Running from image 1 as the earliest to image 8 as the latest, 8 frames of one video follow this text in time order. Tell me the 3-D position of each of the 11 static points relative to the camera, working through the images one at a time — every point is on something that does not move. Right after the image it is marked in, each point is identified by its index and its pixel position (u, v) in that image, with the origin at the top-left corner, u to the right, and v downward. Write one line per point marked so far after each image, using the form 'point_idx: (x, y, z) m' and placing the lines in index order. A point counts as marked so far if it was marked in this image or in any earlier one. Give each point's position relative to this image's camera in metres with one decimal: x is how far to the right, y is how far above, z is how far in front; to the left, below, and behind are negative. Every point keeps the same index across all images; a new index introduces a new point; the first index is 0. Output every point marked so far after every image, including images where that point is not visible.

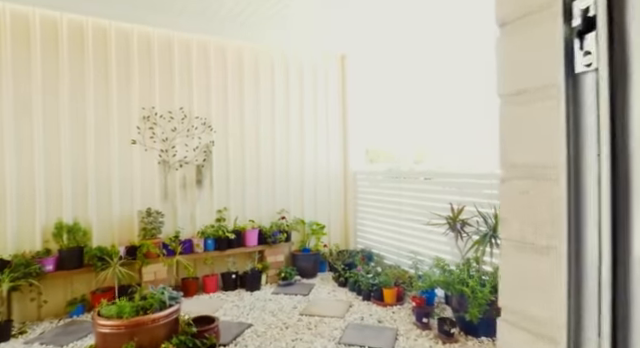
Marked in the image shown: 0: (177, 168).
0: (-1.5, +0.1, +4.1) m
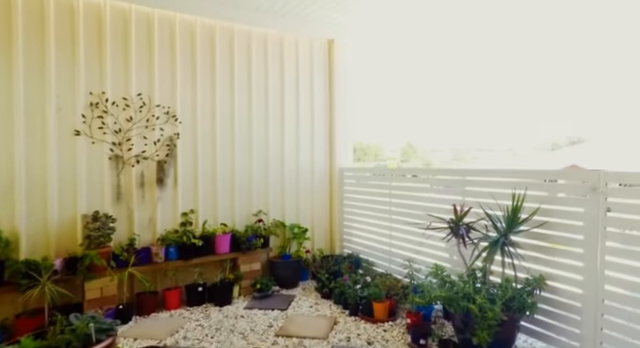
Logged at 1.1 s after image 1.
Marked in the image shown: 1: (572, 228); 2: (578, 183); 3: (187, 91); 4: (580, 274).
0: (-1.7, +0.1, +3.6) m
1: (+1.7, -0.4, +2.7) m
2: (+1.7, -0.1, +2.6) m
3: (-1.3, +0.8, +3.8) m
4: (+1.8, -0.7, +2.7) m
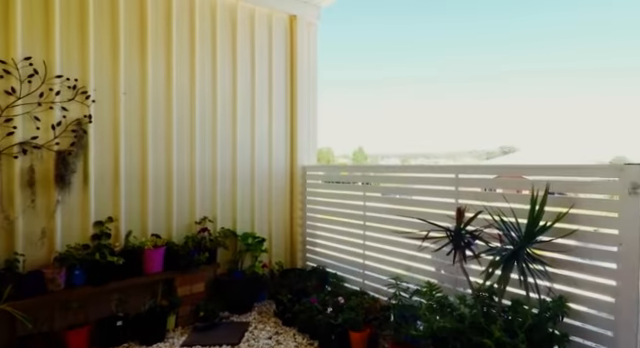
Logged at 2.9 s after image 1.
0: (-2.0, +0.1, +2.6) m
1: (+1.5, -0.3, +2.1) m
2: (+1.5, 0.0, +2.0) m
3: (-1.6, +0.8, +2.9) m
4: (+1.6, -0.6, +2.0) m
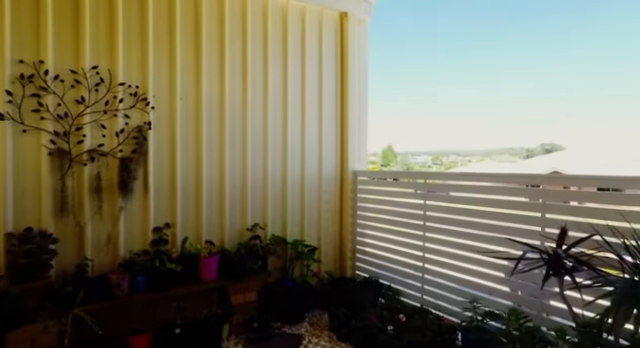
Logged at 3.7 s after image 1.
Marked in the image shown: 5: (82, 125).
0: (-1.6, +0.1, +2.6) m
1: (+1.9, -0.4, +1.9) m
2: (+1.9, -0.1, +1.8) m
3: (-1.2, +0.8, +2.9) m
4: (+1.9, -0.7, +1.8) m
5: (-1.6, +0.3, +2.6) m
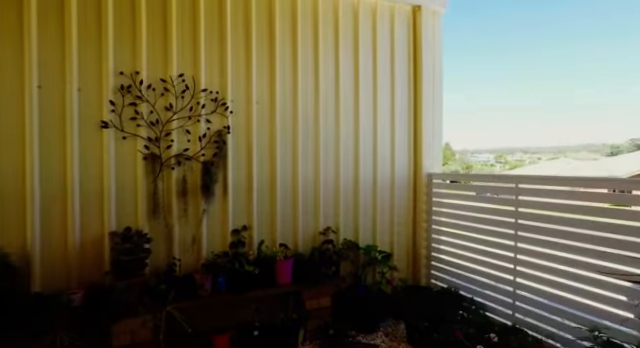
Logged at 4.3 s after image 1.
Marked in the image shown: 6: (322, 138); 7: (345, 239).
0: (-1.0, +0.1, +2.7) m
1: (+2.3, -0.4, +1.5) m
2: (+2.3, -0.1, +1.4) m
3: (-0.6, +0.7, +3.0) m
4: (+2.3, -0.7, +1.4) m
5: (-1.1, +0.3, +2.7) m
6: (0.0, +0.3, +3.4) m
7: (+0.2, -0.6, +3.5) m
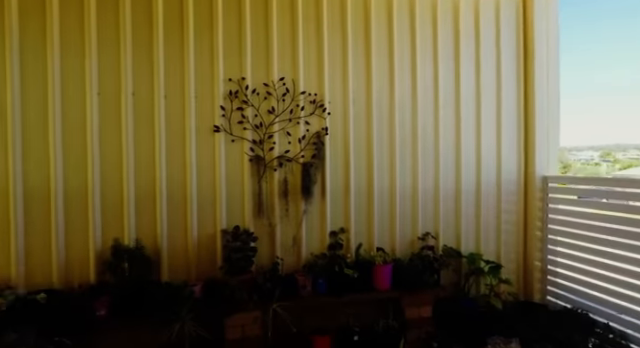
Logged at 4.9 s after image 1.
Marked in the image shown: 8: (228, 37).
0: (-0.3, 0.0, +2.8) m
1: (+2.7, -0.4, +0.9) m
2: (+2.7, -0.1, +0.8) m
3: (+0.1, +0.7, +3.0) m
4: (+2.7, -0.7, +0.8) m
5: (-0.3, +0.3, +2.8) m
6: (+0.8, +0.3, +3.2) m
7: (+1.1, -0.6, +3.3) m
8: (-0.6, +1.0, +2.7) m
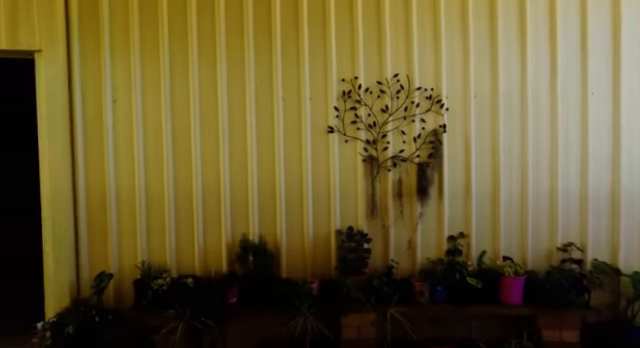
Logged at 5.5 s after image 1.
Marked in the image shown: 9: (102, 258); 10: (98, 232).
0: (+0.5, 0.0, +2.7) m
1: (+2.8, -0.4, 0.0) m
2: (+2.7, -0.1, 0.0) m
3: (+1.0, +0.7, +2.8) m
4: (+2.8, -0.7, -0.1) m
5: (+0.5, +0.3, +2.7) m
6: (+1.7, +0.3, +2.8) m
7: (+2.0, -0.6, +2.7) m
8: (+0.1, +1.0, +2.7) m
9: (-1.5, -0.6, +2.7) m
10: (-1.5, -0.4, +2.7) m
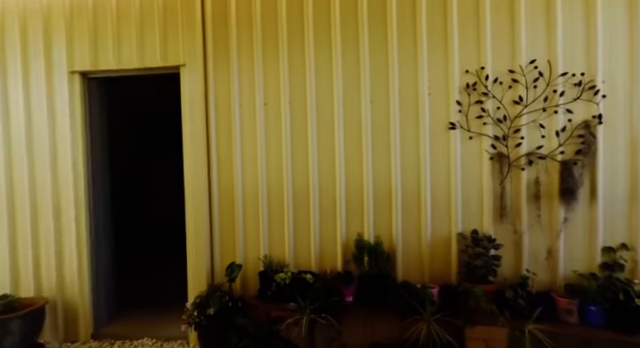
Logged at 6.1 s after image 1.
0: (+1.3, +0.1, +2.4) m
1: (+2.6, -0.4, -0.9) m
2: (+2.5, 0.0, -1.0) m
3: (+1.7, +0.7, +2.3) m
4: (+2.5, -0.7, -1.0) m
5: (+1.2, +0.3, +2.4) m
6: (+2.4, +0.3, +2.0) m
7: (+2.7, -0.6, +1.9) m
8: (+0.9, +1.0, +2.5) m
9: (-0.7, -0.6, +3.0) m
10: (-0.7, -0.4, +3.0) m
